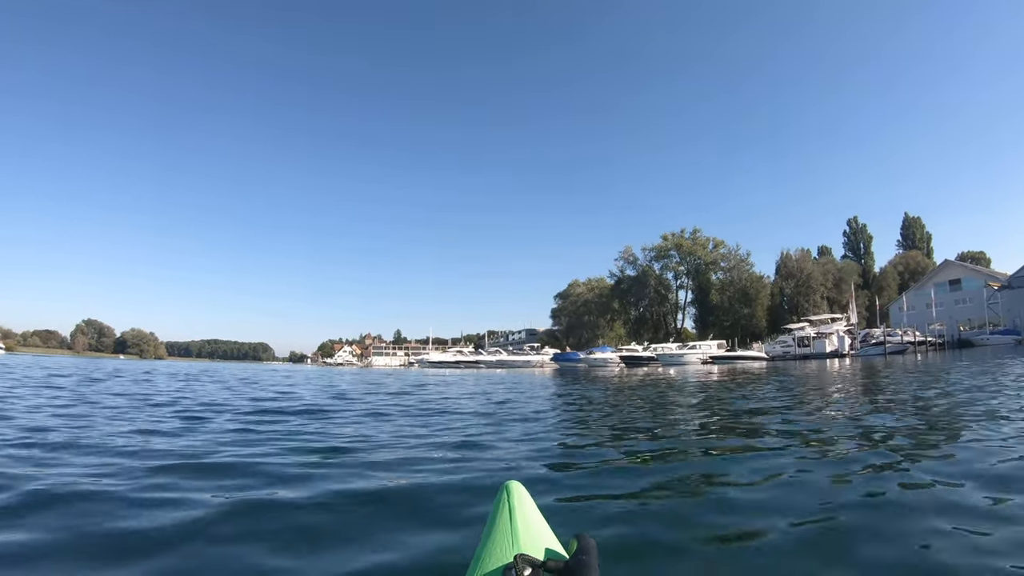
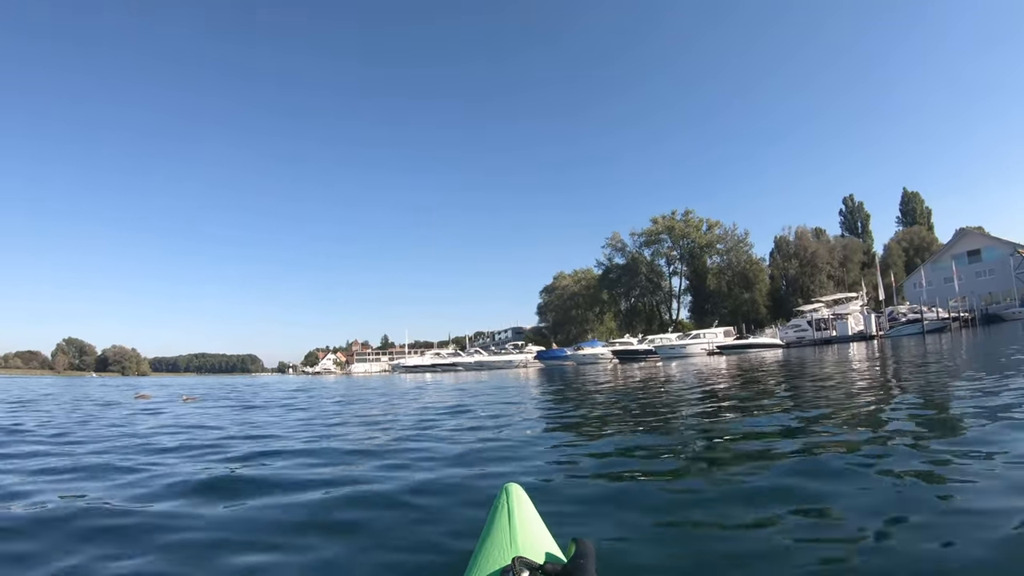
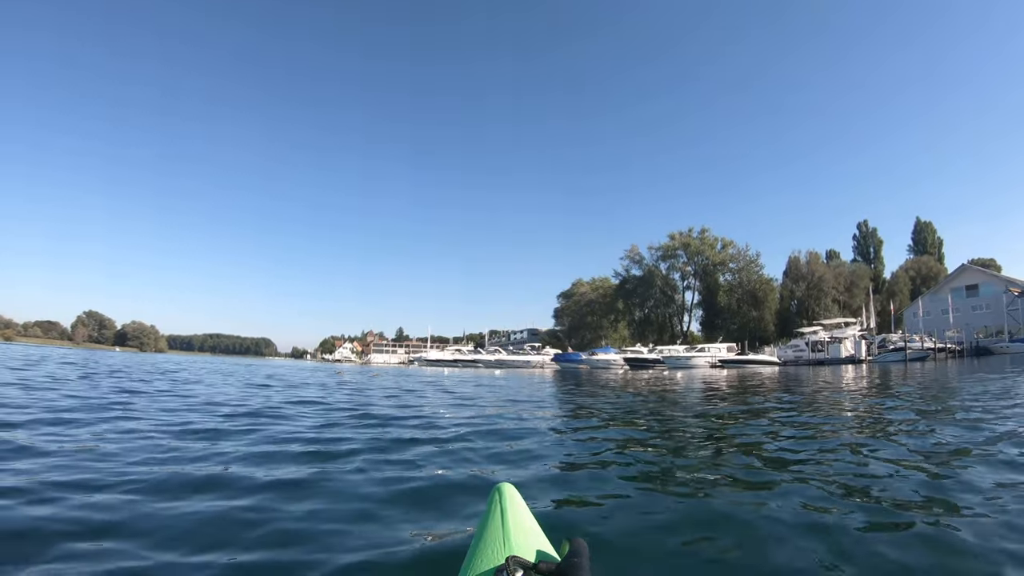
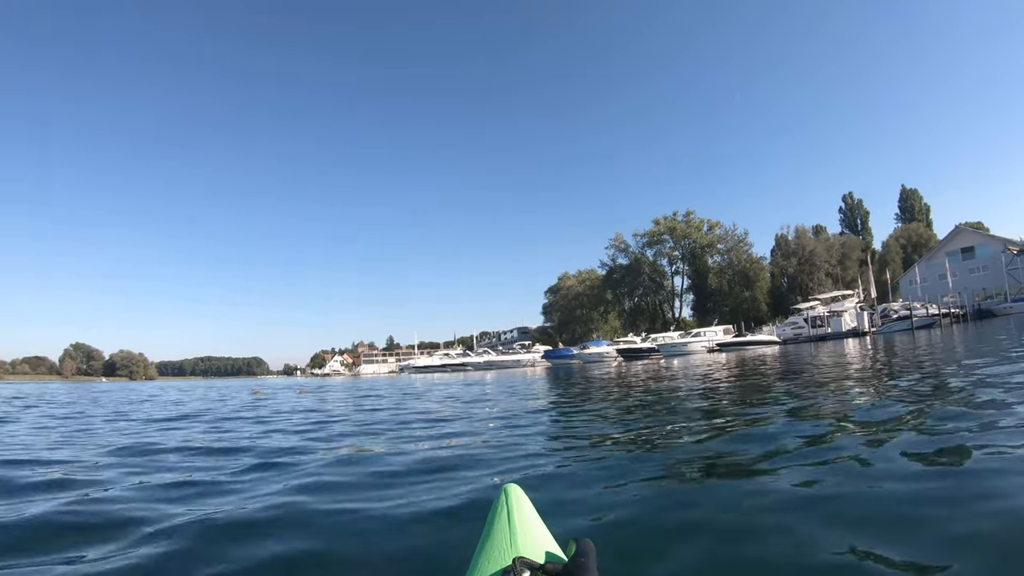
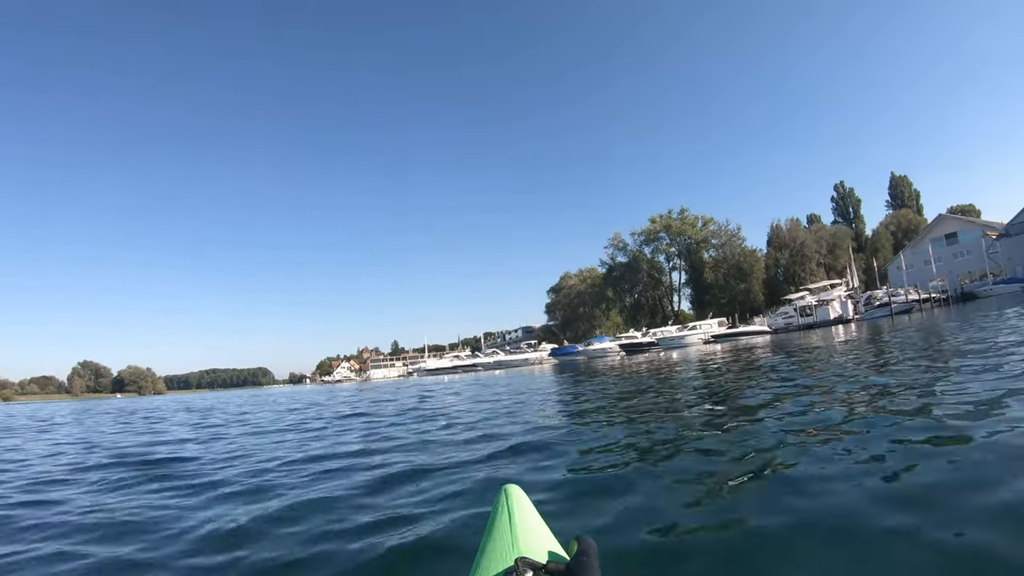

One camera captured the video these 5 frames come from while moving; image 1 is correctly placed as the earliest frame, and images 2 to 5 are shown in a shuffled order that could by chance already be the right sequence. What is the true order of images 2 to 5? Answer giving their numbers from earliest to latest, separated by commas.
5, 3, 4, 2
